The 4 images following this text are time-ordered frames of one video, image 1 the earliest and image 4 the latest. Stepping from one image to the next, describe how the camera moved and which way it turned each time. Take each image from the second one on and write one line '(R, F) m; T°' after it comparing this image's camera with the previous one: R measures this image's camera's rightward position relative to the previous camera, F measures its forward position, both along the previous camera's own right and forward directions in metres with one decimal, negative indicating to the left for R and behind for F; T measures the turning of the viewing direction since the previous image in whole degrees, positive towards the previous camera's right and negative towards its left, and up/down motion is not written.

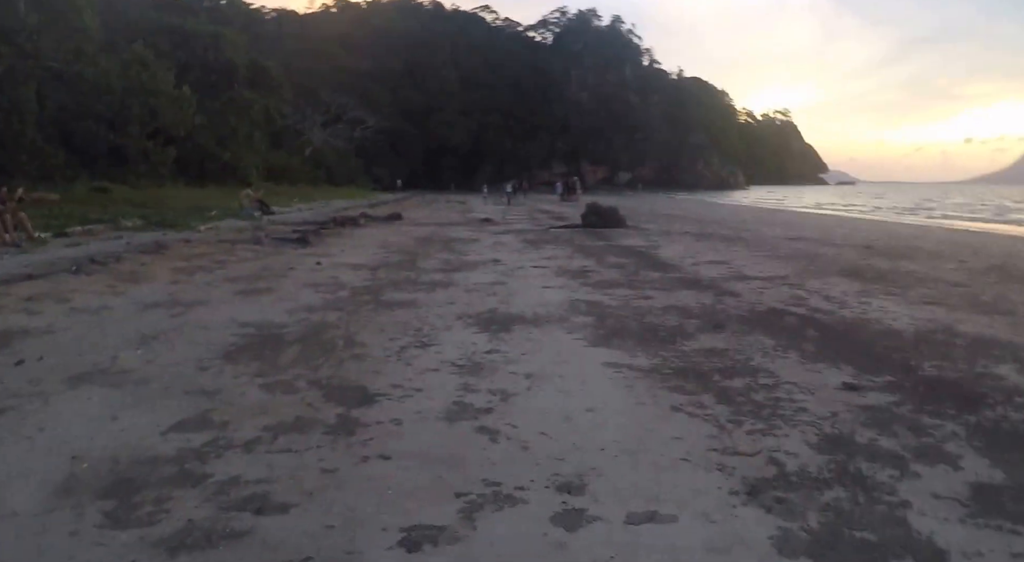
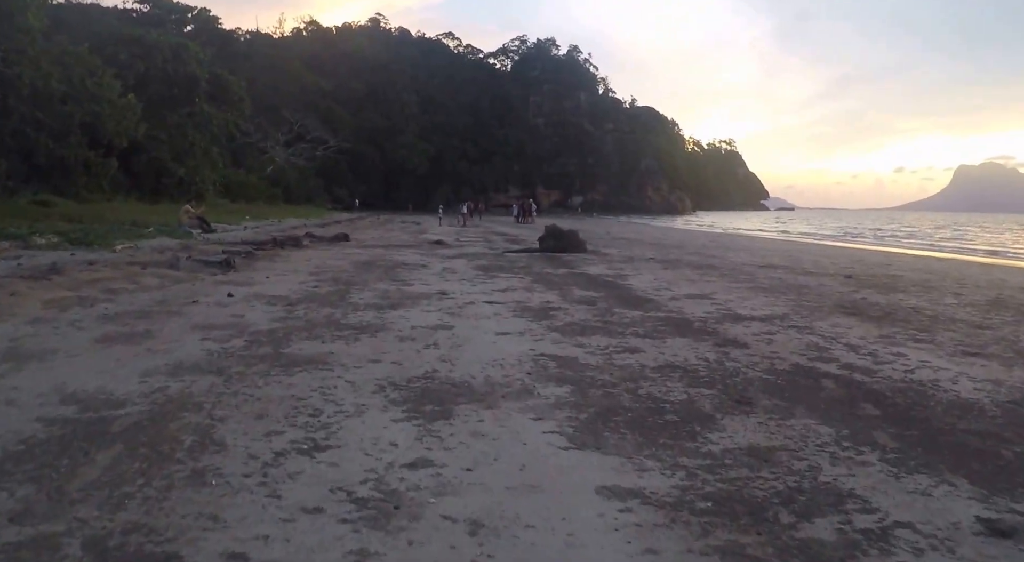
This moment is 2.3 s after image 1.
(+0.1, +2.5) m; +4°
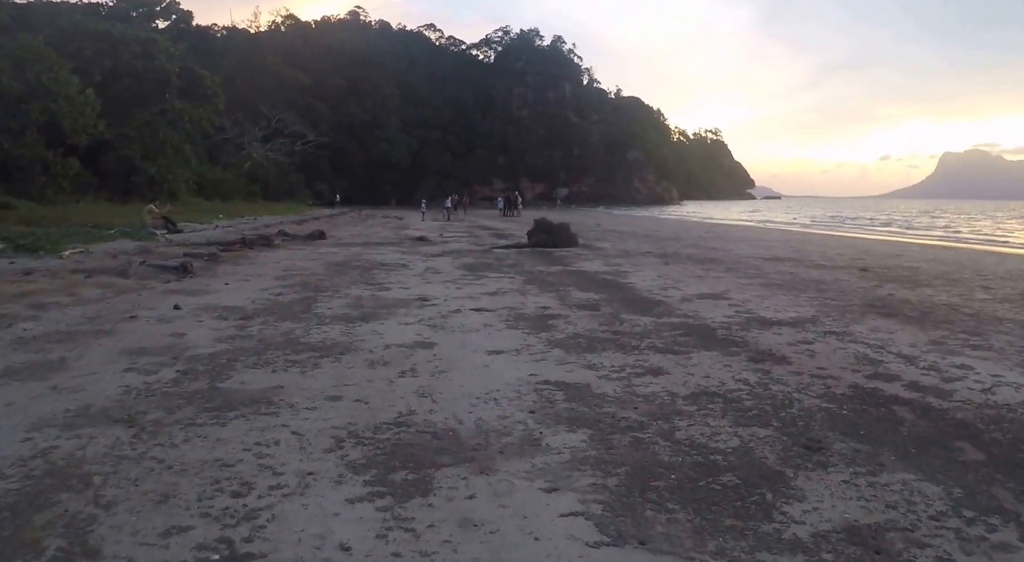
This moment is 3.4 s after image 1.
(-0.1, +1.4) m; +1°
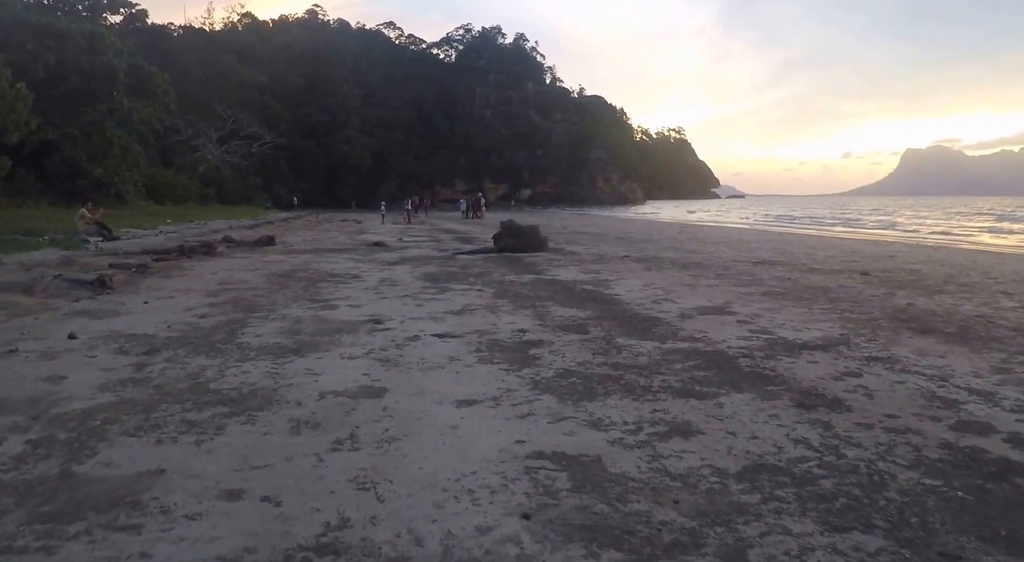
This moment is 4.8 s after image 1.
(-0.1, +1.7) m; +3°
